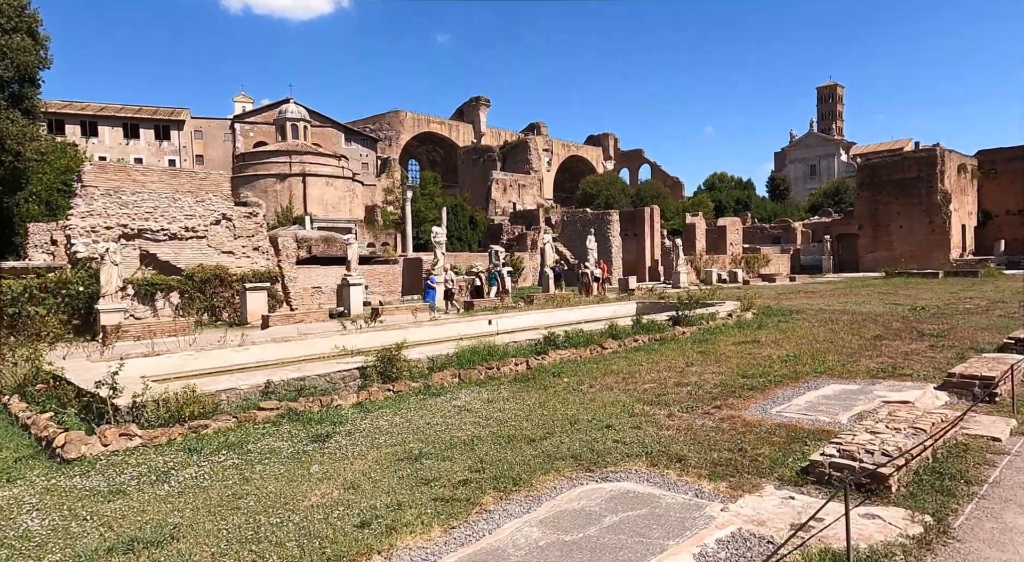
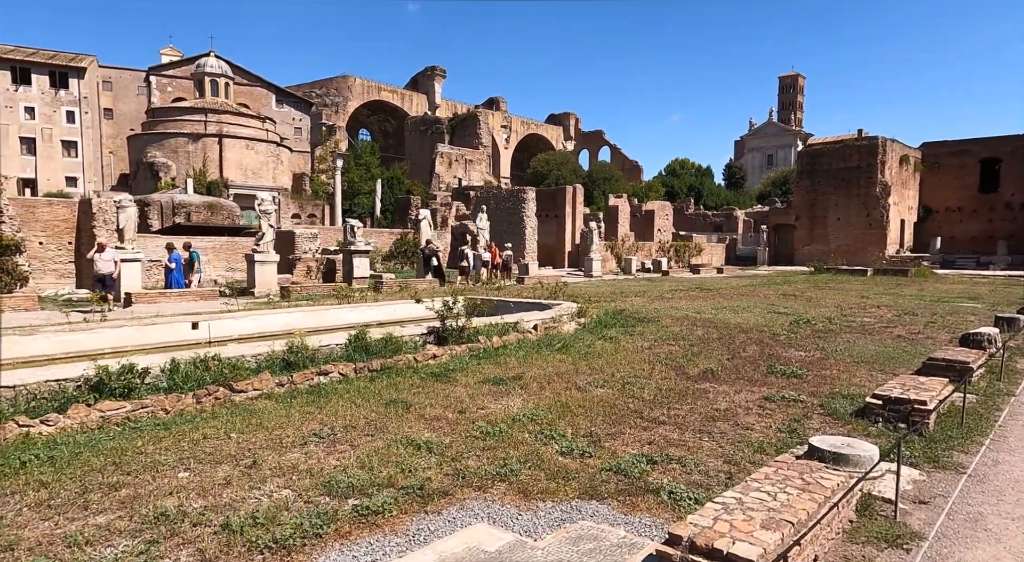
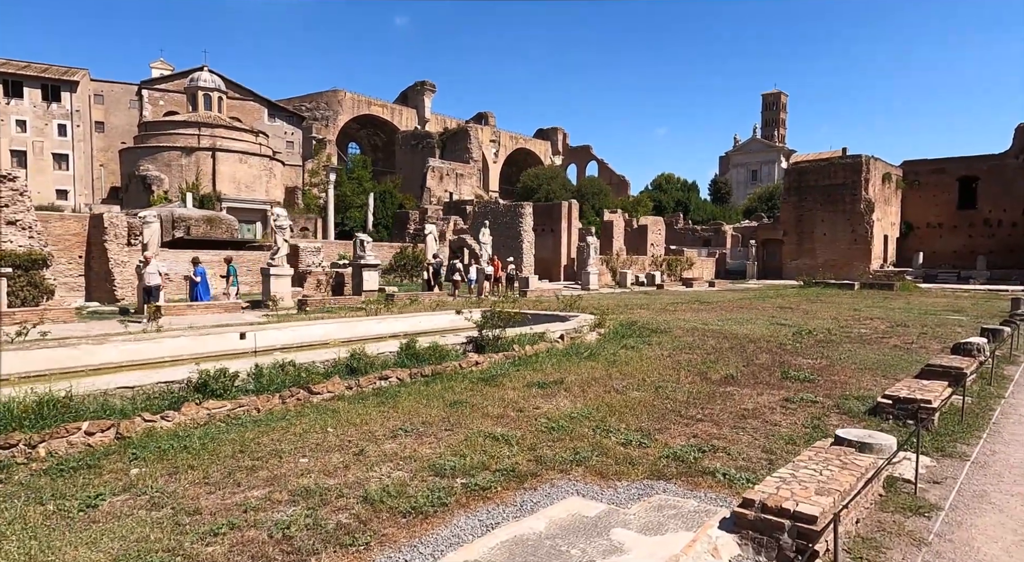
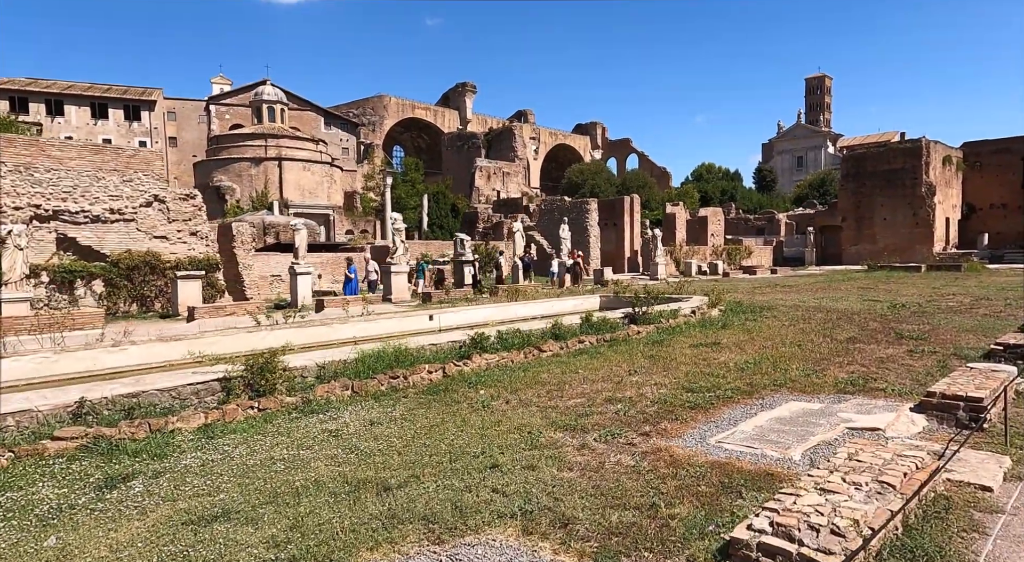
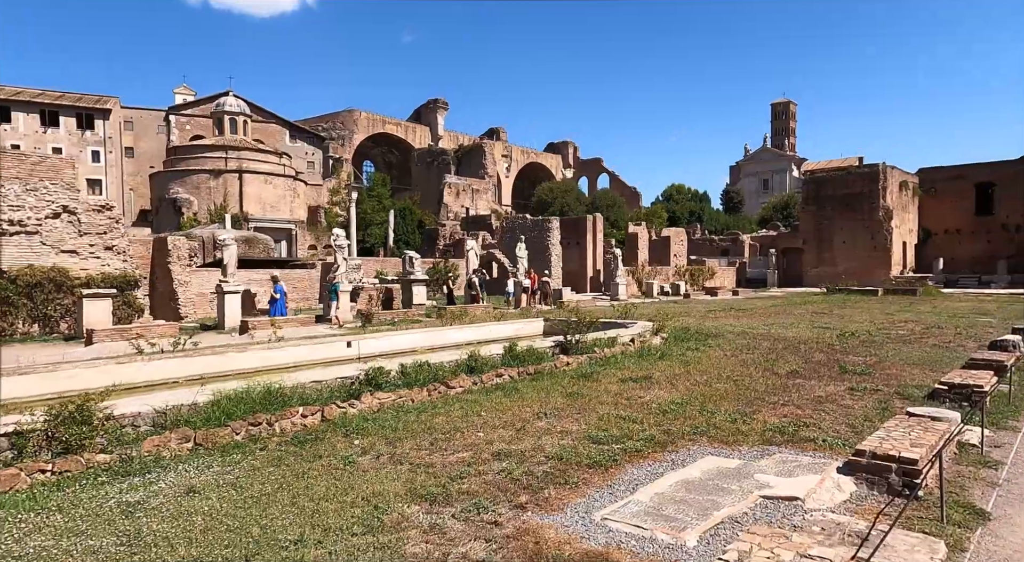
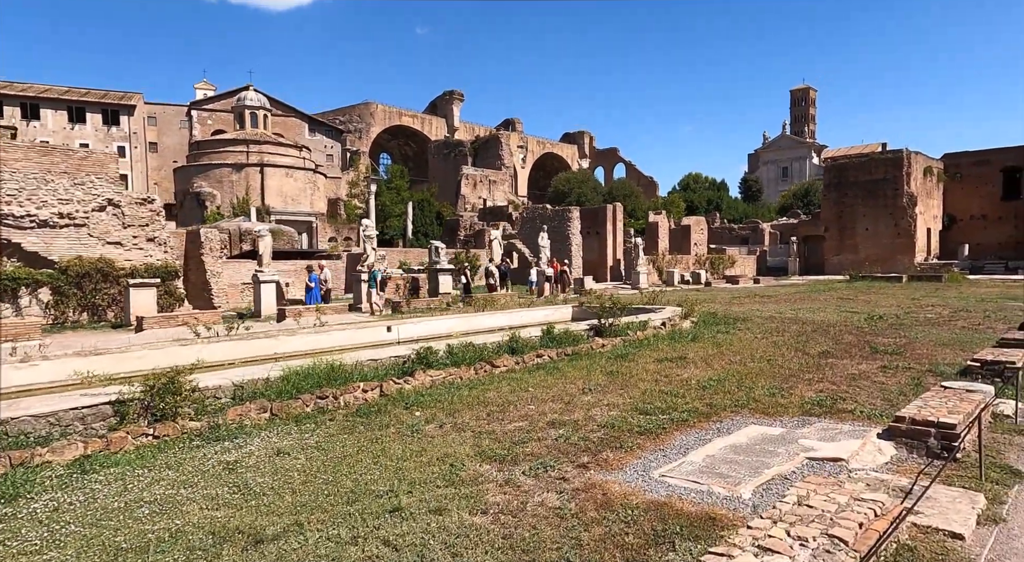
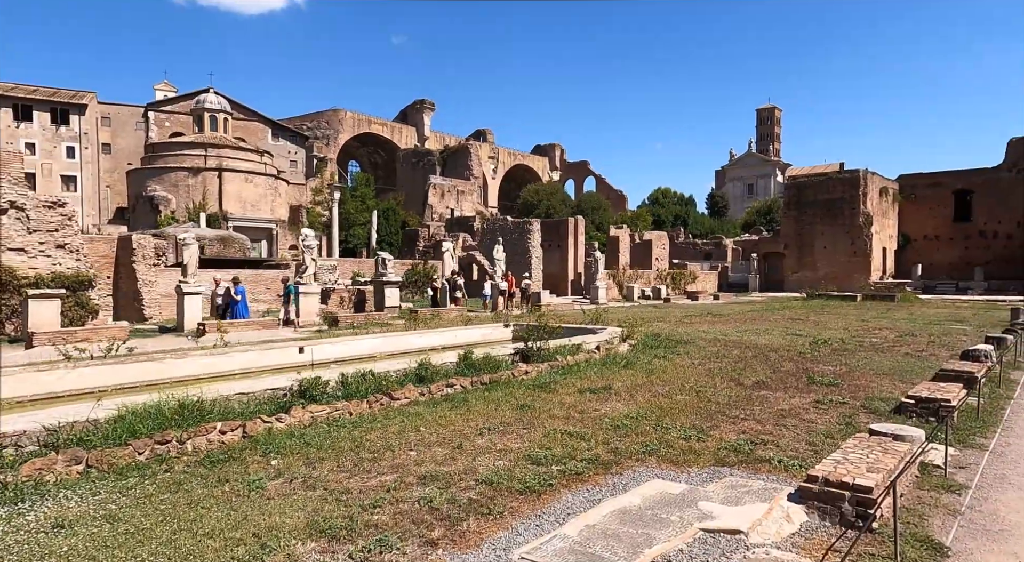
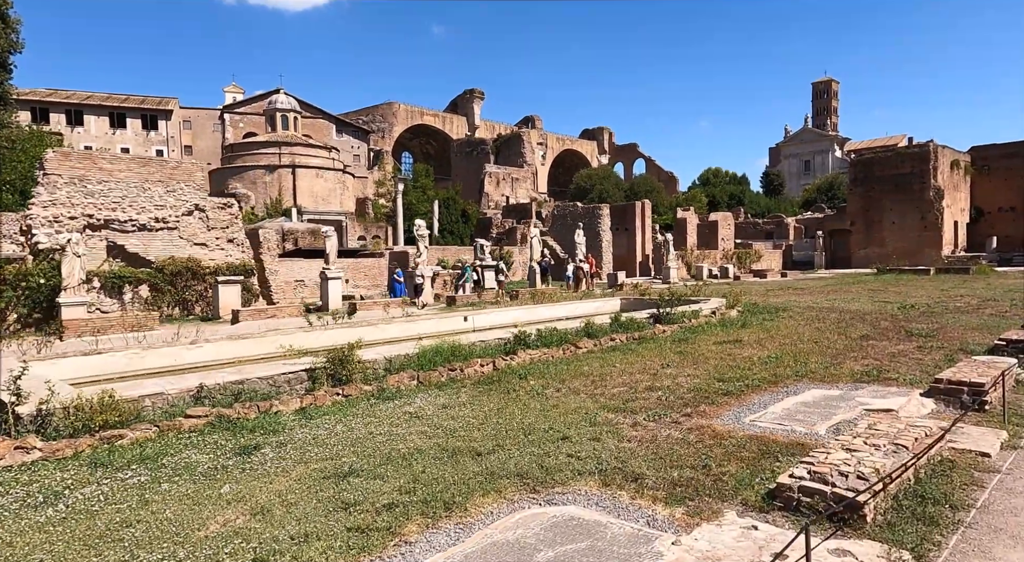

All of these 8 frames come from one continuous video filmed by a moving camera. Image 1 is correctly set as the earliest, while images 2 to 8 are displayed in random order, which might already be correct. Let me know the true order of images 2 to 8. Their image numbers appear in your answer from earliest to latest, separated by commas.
8, 4, 6, 5, 7, 3, 2
